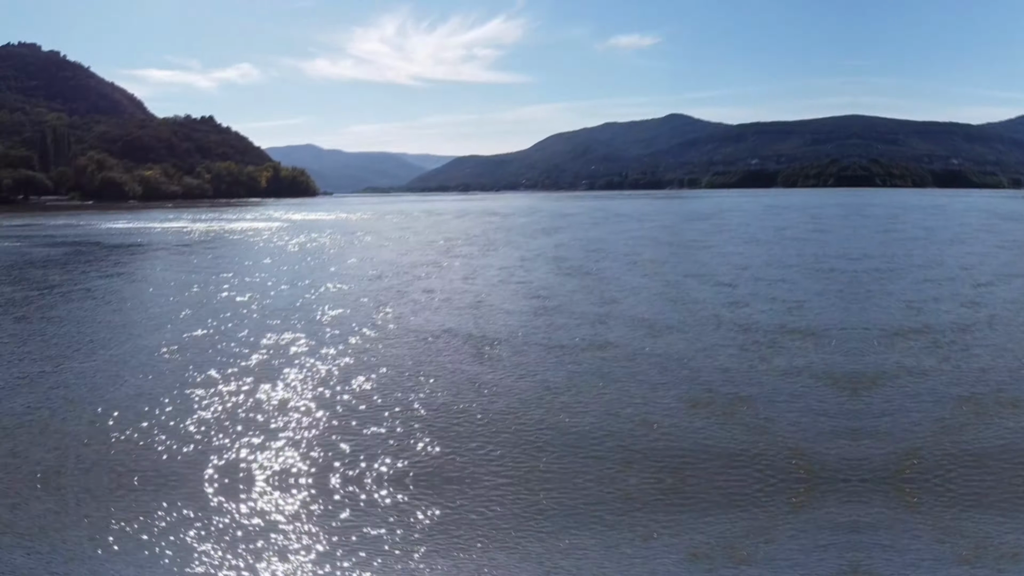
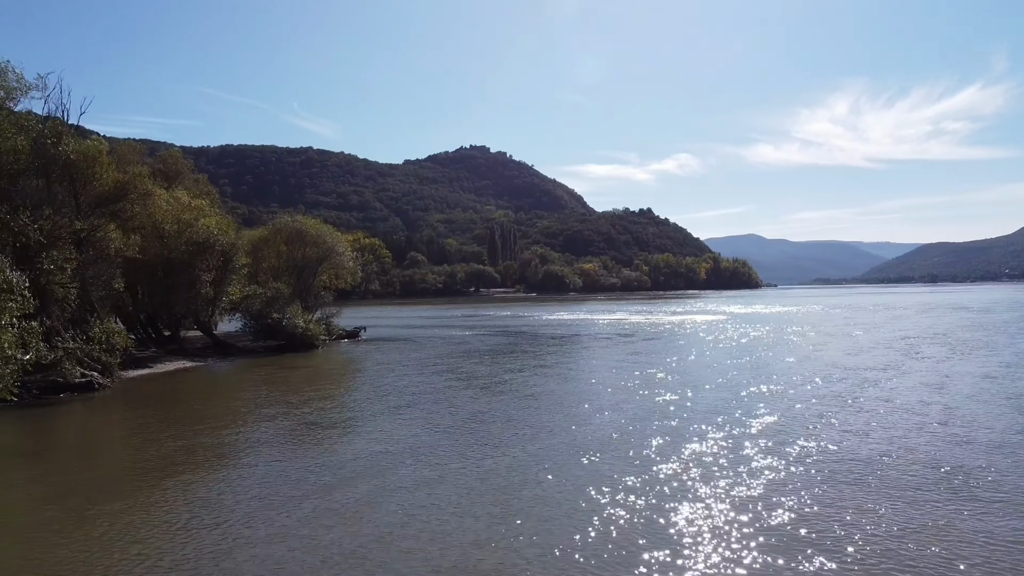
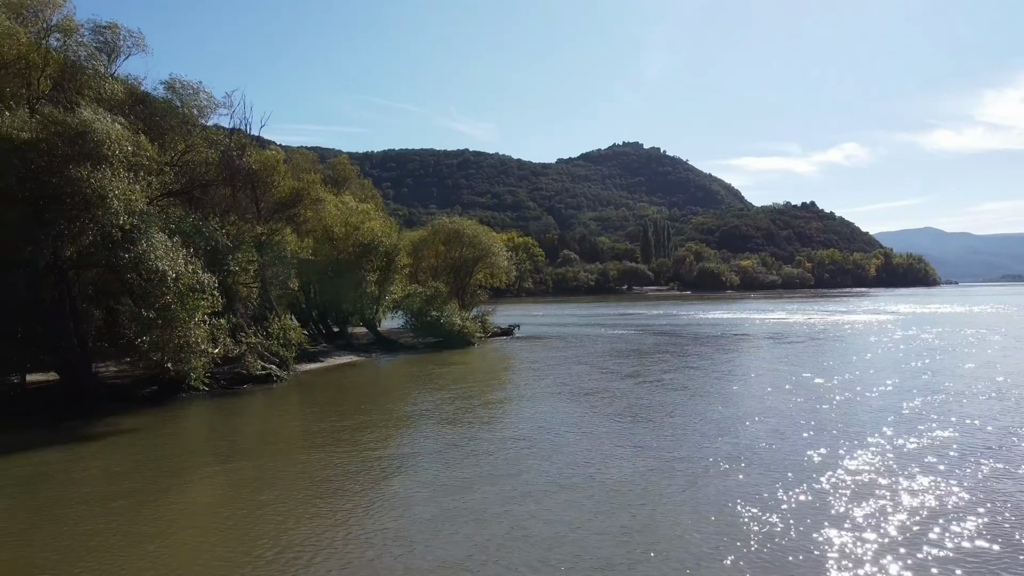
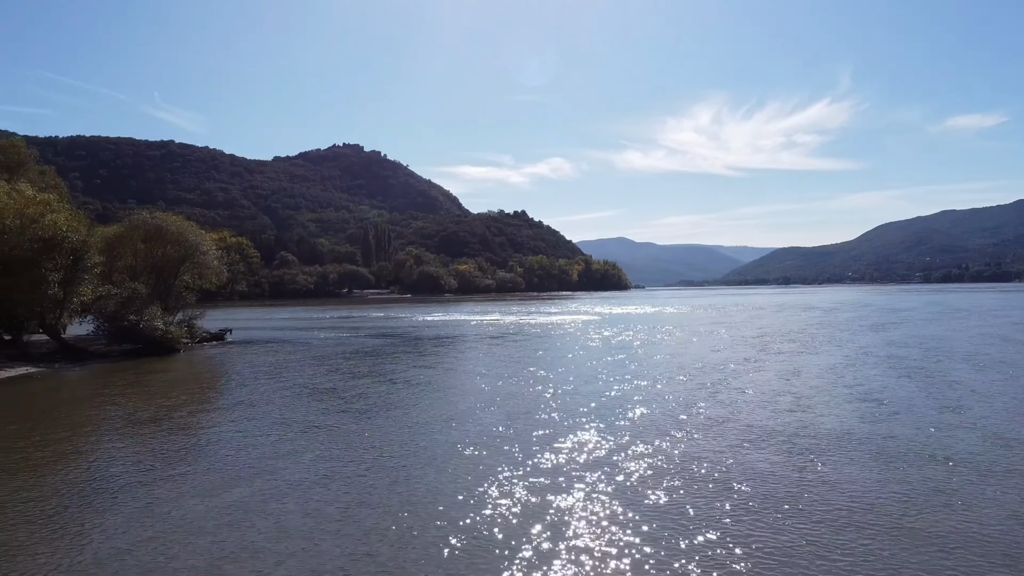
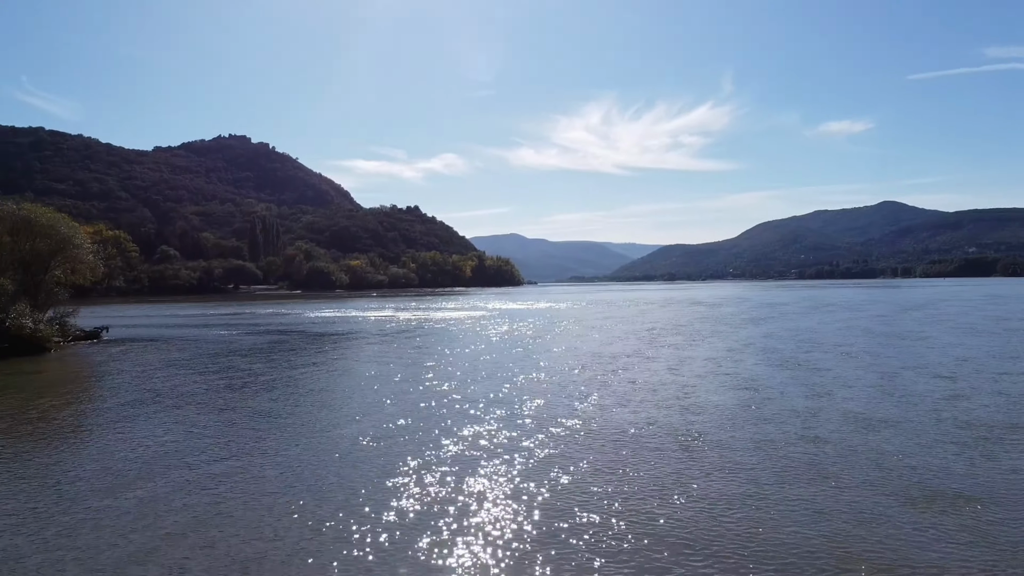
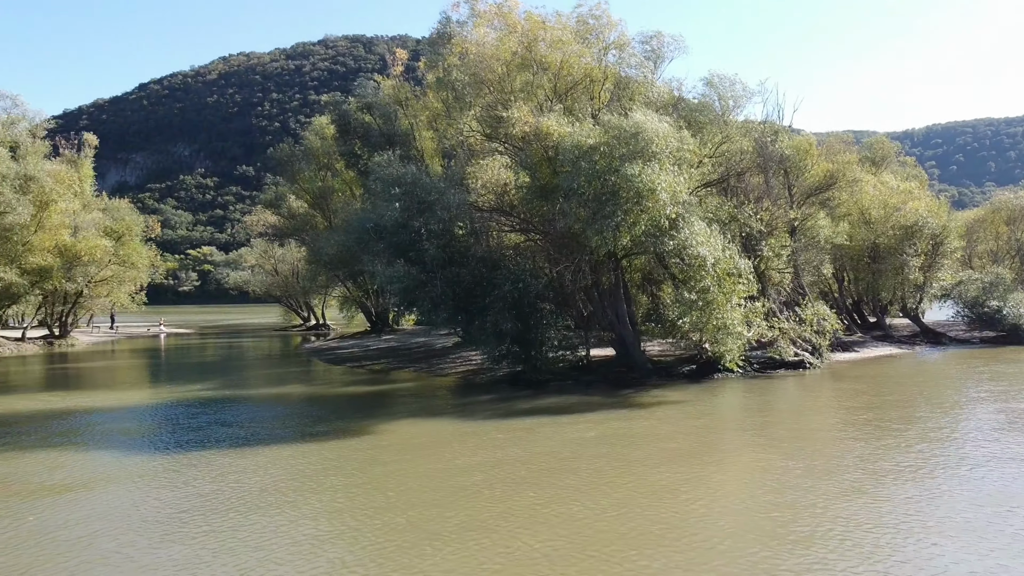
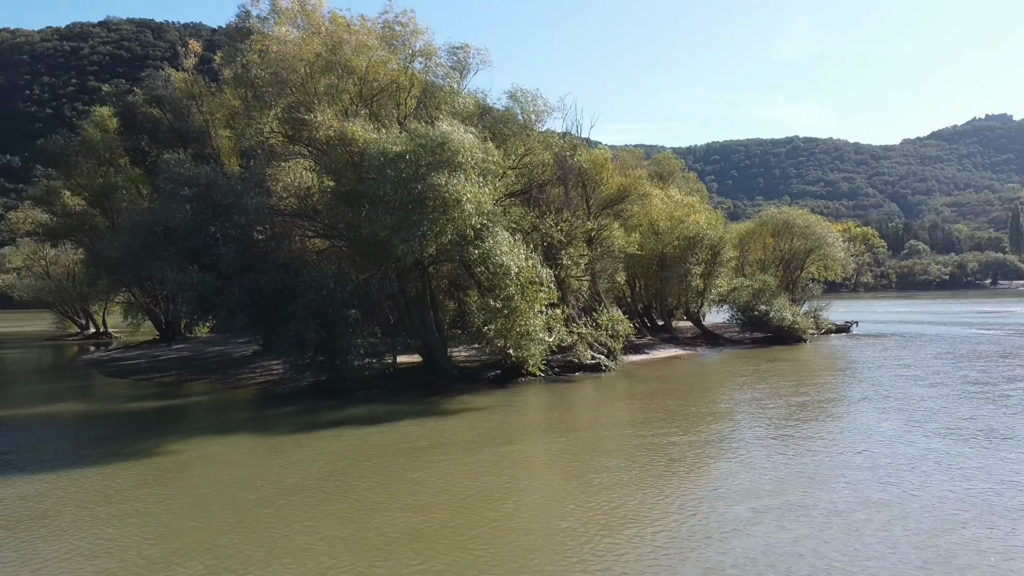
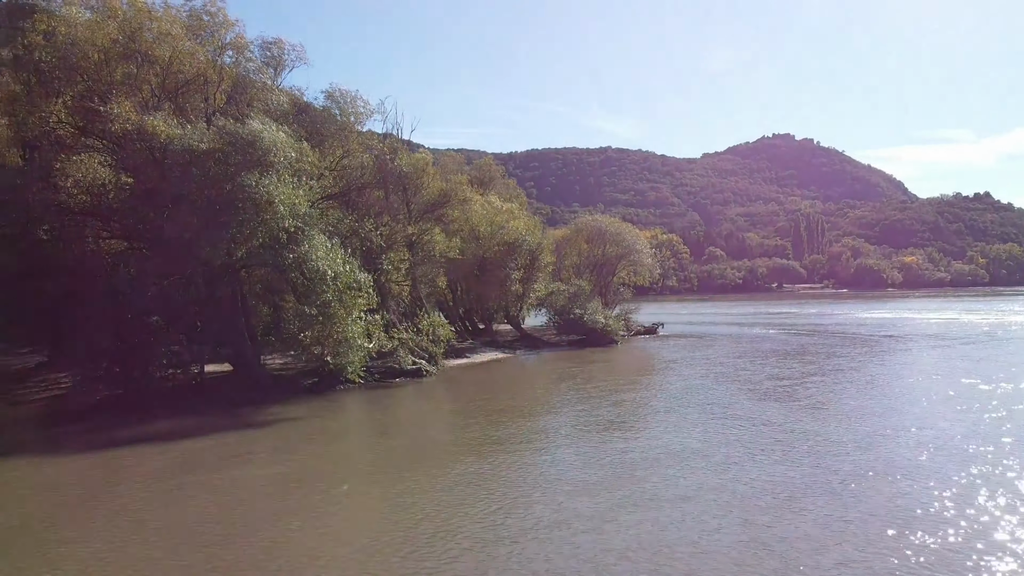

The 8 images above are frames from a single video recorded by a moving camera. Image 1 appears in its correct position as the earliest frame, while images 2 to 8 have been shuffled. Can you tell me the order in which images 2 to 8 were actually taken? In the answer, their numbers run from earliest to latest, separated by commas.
5, 4, 2, 3, 8, 7, 6
